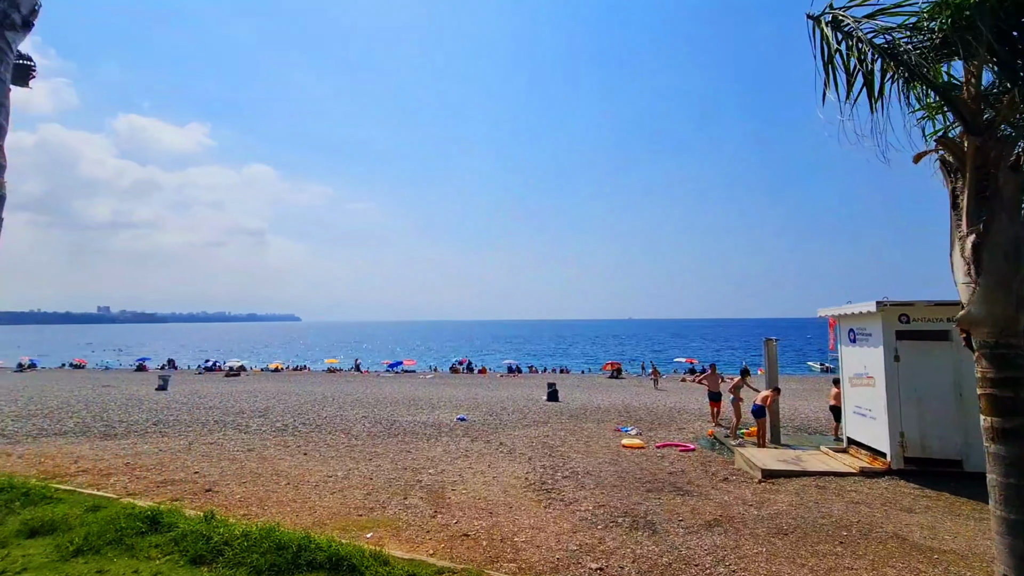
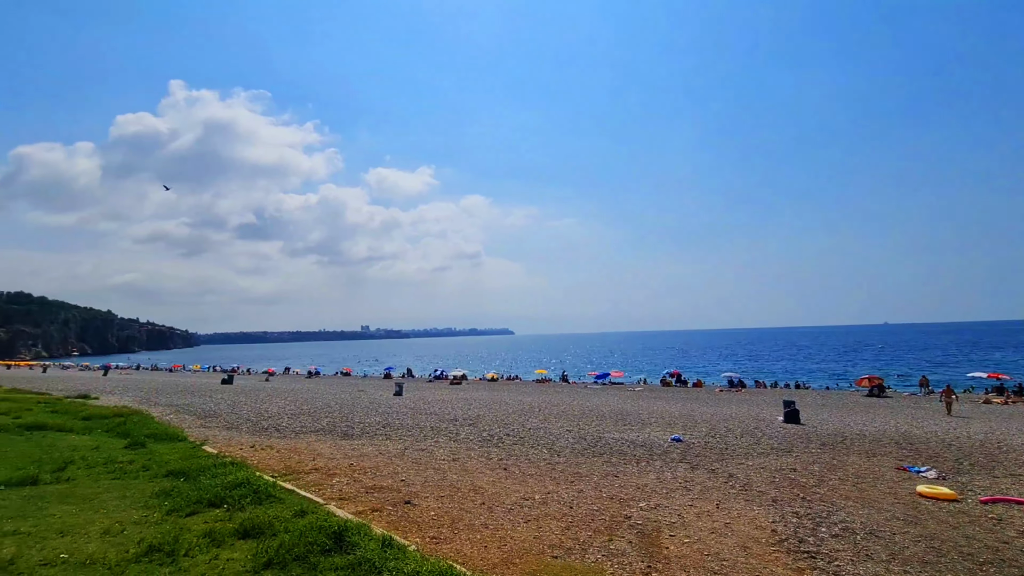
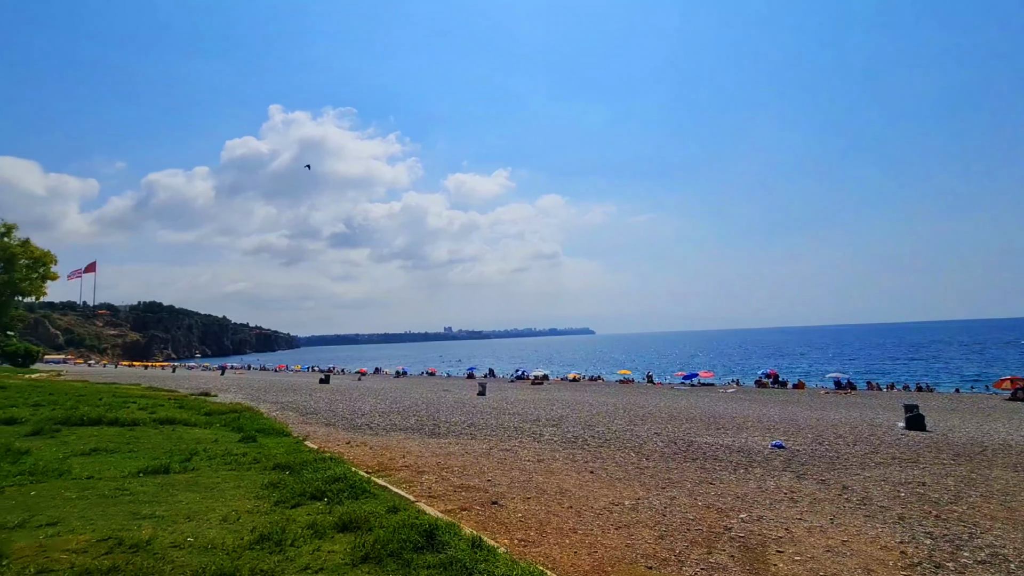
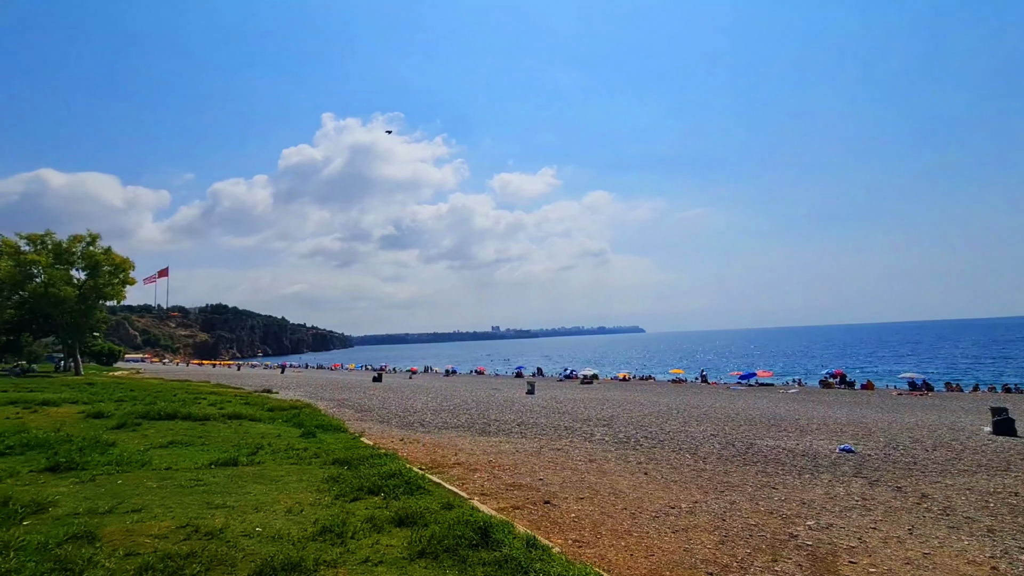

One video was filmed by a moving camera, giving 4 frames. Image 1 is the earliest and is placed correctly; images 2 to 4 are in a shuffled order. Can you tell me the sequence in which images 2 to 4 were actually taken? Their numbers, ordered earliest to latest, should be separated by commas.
2, 3, 4
